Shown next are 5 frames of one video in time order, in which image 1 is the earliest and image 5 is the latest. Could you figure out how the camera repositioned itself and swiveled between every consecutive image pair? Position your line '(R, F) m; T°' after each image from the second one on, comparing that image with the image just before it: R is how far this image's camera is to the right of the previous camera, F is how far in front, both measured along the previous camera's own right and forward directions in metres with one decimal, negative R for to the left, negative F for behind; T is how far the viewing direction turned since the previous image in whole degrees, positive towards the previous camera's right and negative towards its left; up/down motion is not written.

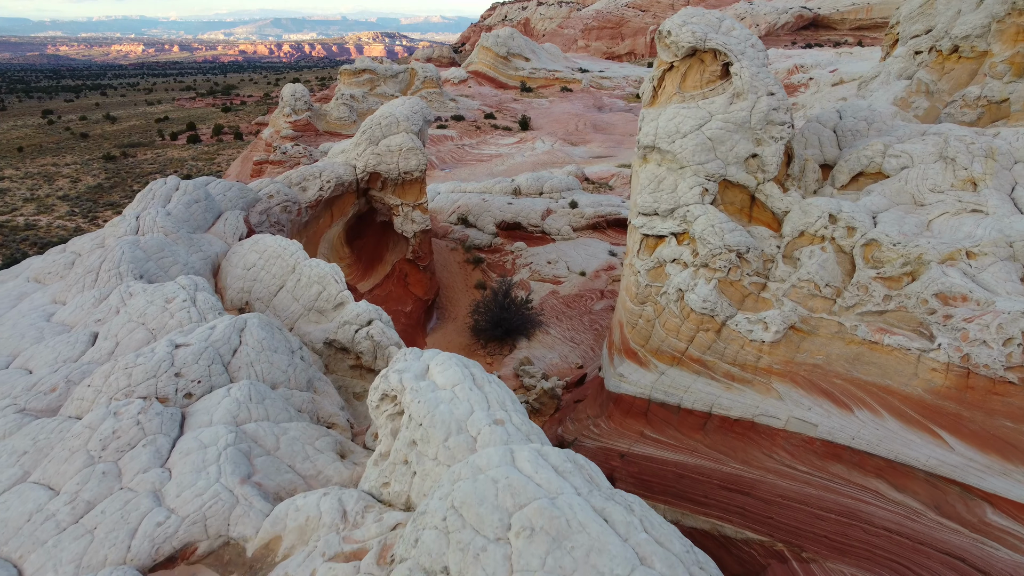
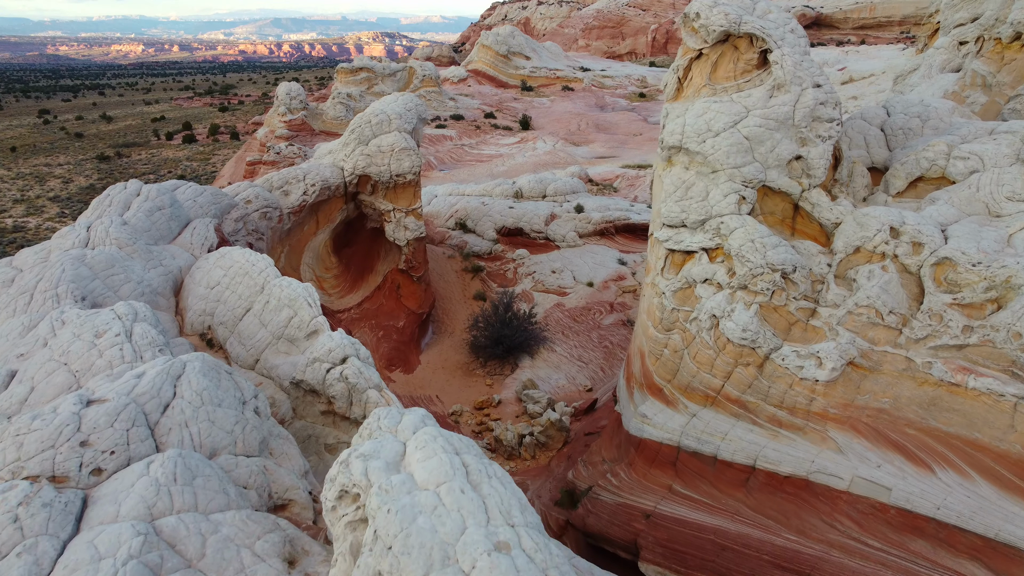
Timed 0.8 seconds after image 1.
(0.0, +1.0) m; 0°
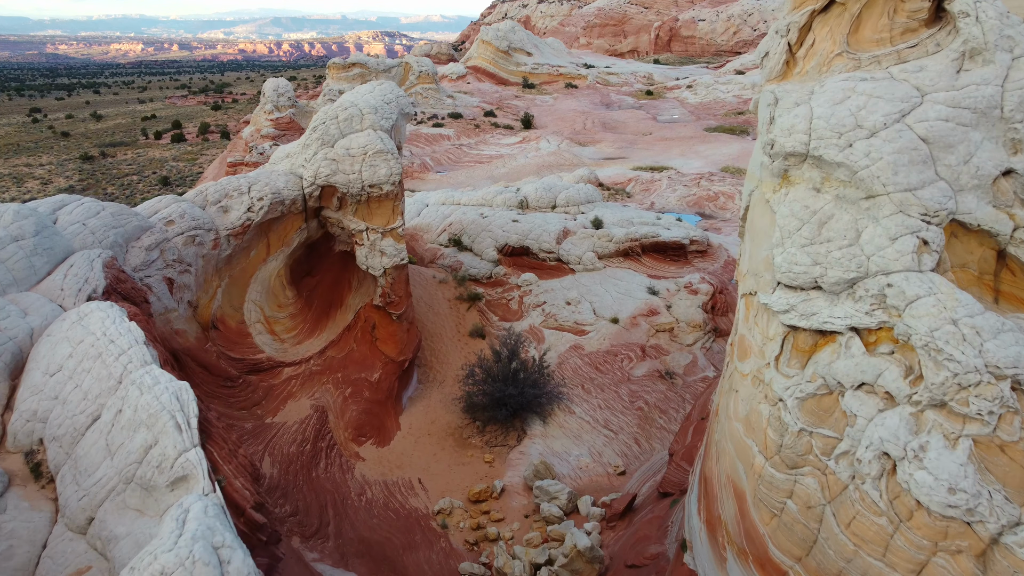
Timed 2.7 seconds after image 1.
(-0.1, +2.5) m; 0°
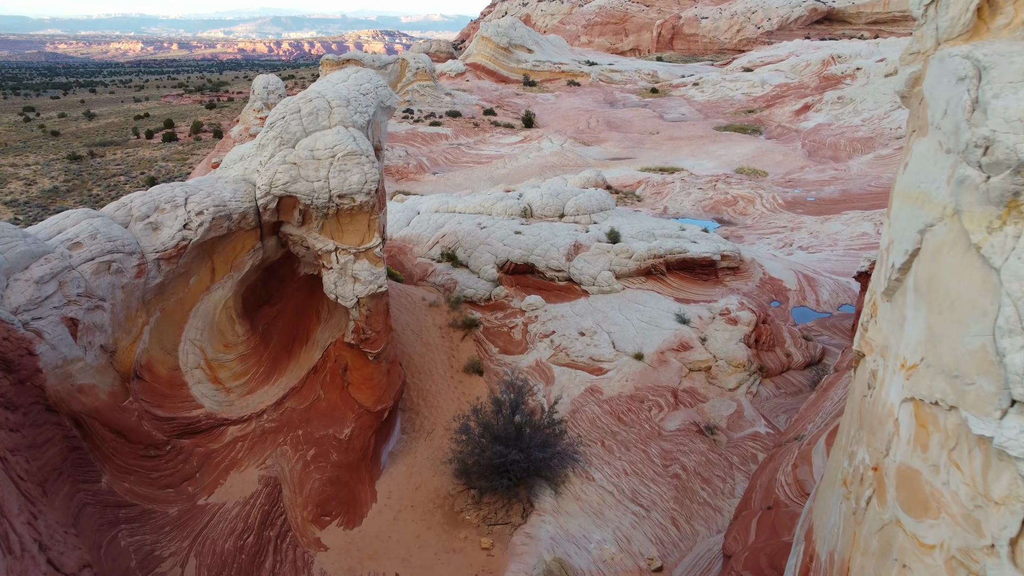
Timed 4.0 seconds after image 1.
(0.0, +1.7) m; 0°
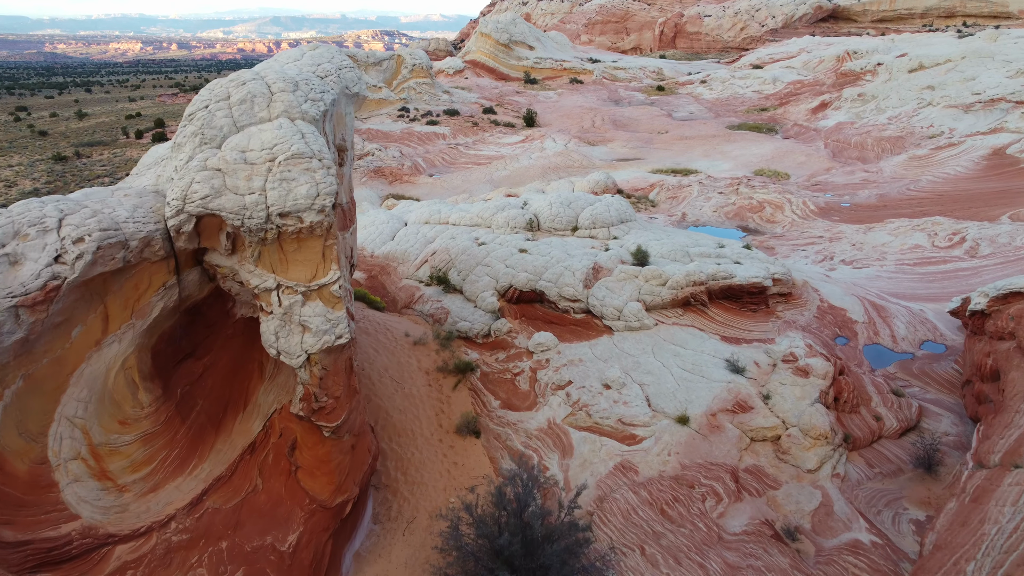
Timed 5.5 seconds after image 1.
(-0.1, +2.0) m; 0°
